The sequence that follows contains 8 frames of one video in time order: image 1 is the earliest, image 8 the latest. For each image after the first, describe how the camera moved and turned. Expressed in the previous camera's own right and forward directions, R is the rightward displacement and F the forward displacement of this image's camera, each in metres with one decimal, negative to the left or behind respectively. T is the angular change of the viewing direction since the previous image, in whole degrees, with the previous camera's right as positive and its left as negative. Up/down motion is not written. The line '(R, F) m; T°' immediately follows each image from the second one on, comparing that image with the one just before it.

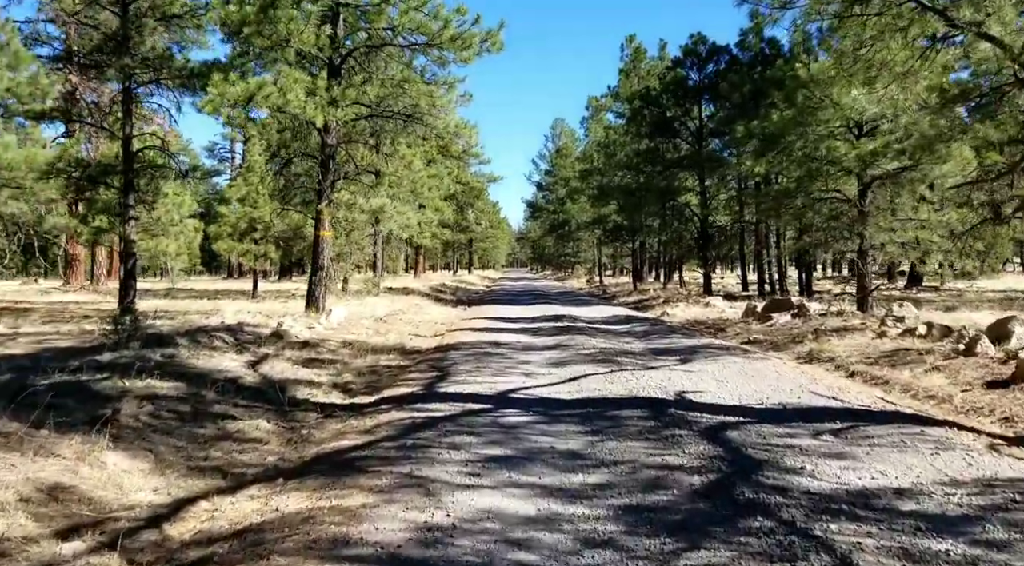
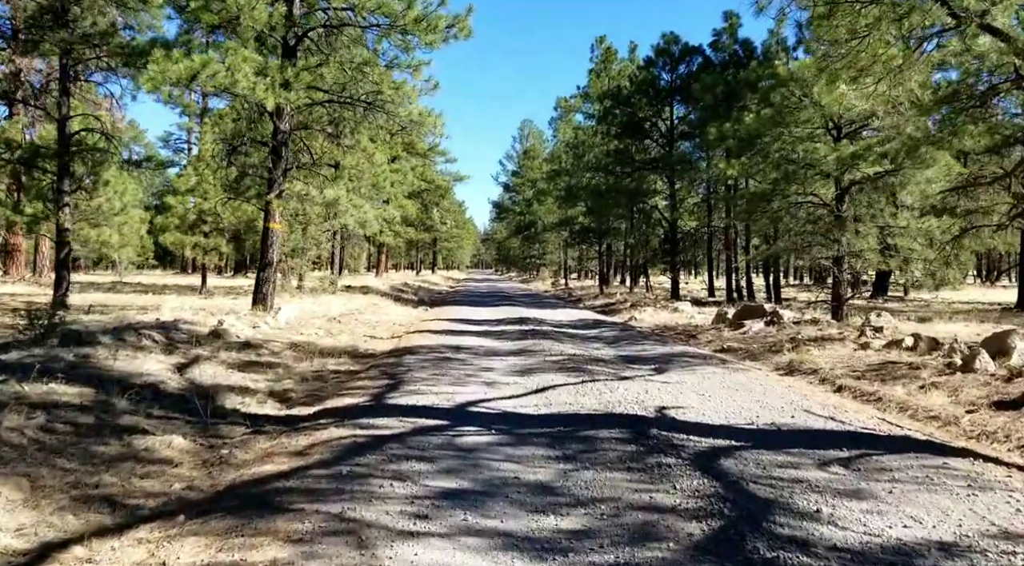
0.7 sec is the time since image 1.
(0.0, +0.9) m; +3°
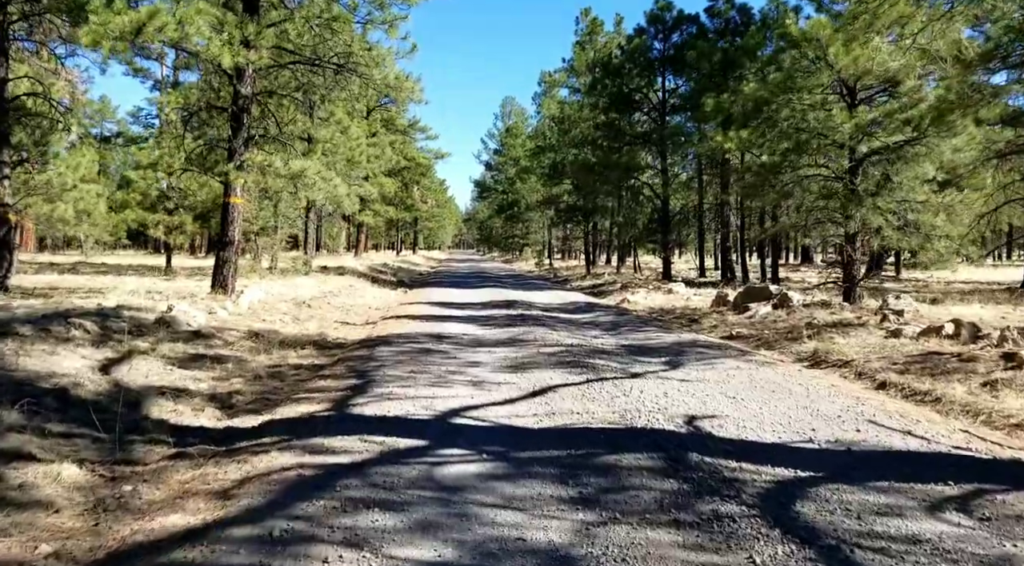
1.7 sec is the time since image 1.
(-0.1, +1.3) m; +1°
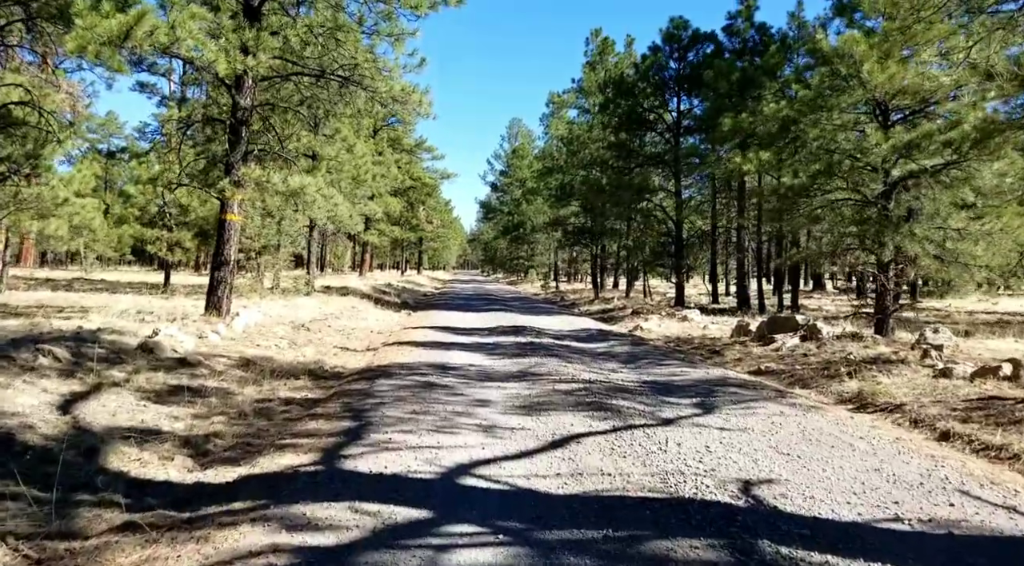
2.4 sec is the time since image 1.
(-0.1, +0.8) m; 0°
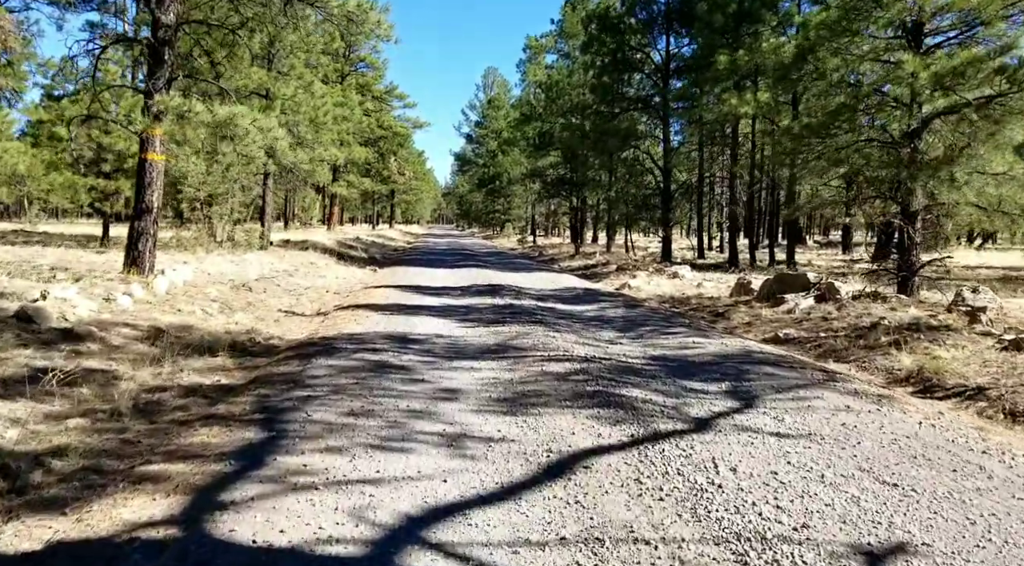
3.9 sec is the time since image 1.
(0.0, +1.9) m; +2°
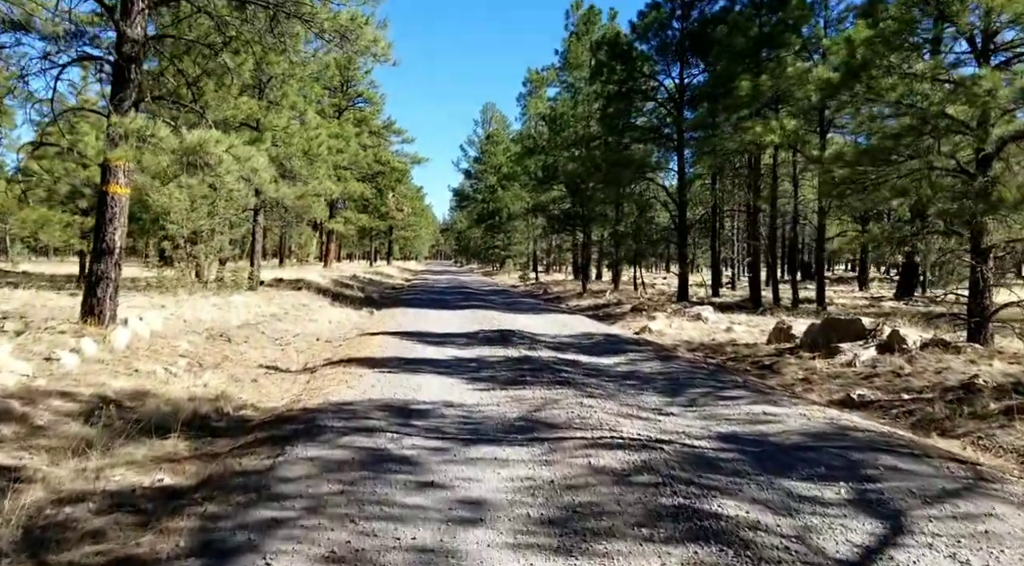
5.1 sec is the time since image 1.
(-0.2, +1.5) m; 0°
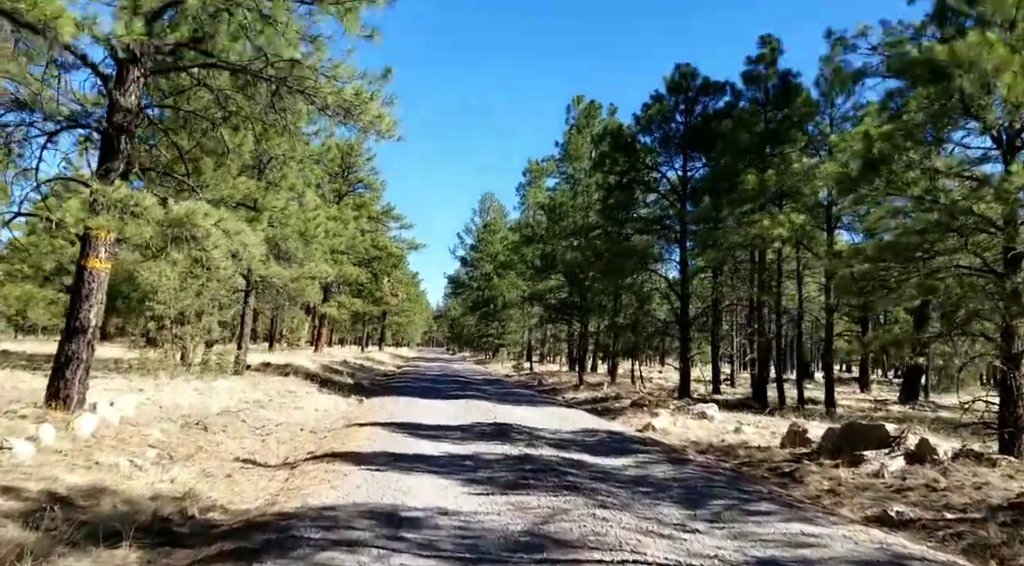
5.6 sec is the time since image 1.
(-0.1, +0.6) m; 0°
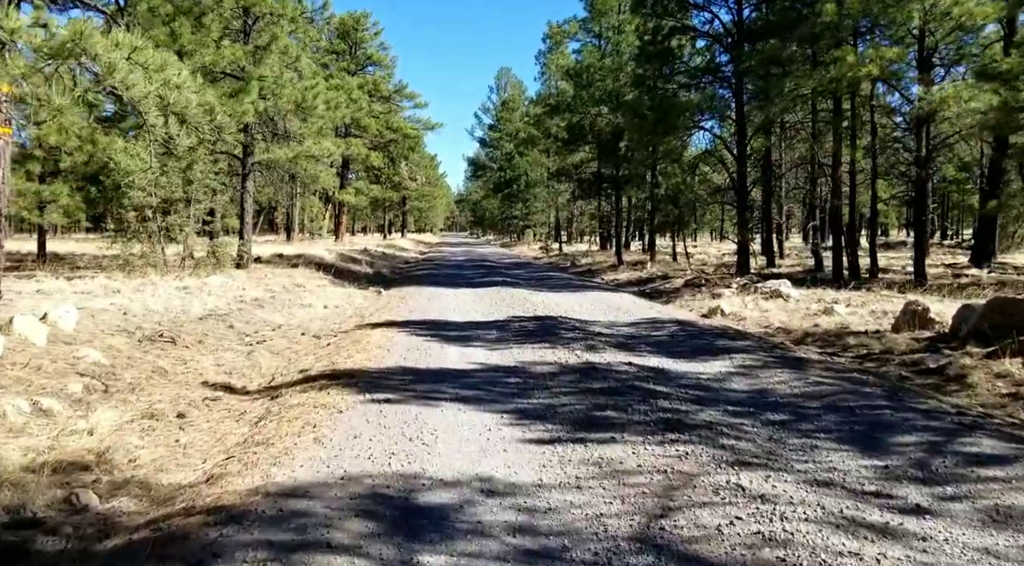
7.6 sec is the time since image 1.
(-0.3, +2.5) m; -2°
